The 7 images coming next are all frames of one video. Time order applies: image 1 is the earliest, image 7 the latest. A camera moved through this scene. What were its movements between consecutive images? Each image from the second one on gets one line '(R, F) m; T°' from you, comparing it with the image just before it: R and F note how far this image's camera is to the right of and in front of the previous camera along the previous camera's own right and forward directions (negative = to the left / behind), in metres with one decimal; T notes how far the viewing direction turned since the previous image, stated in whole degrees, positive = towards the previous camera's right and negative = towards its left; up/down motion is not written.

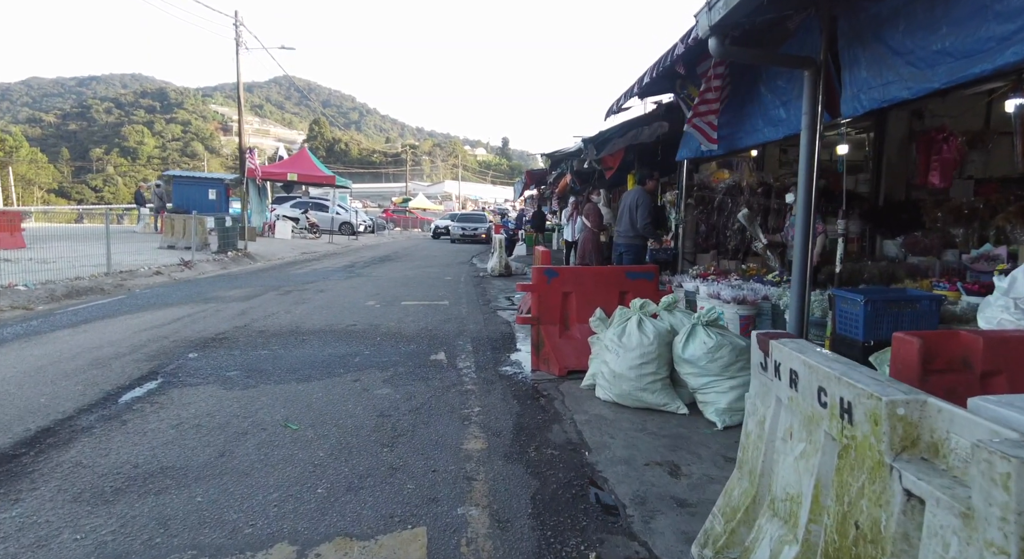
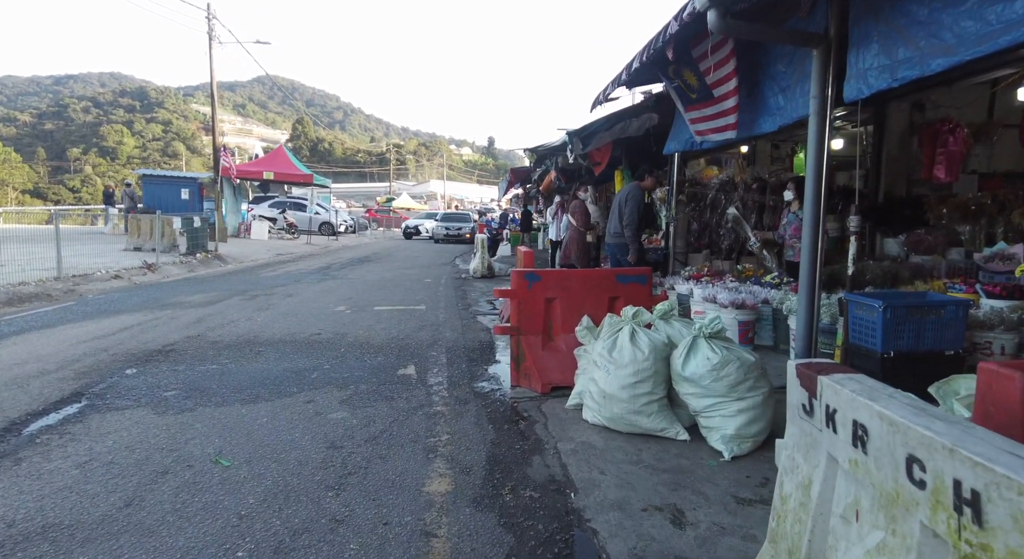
(+0.1, +0.5) m; +1°
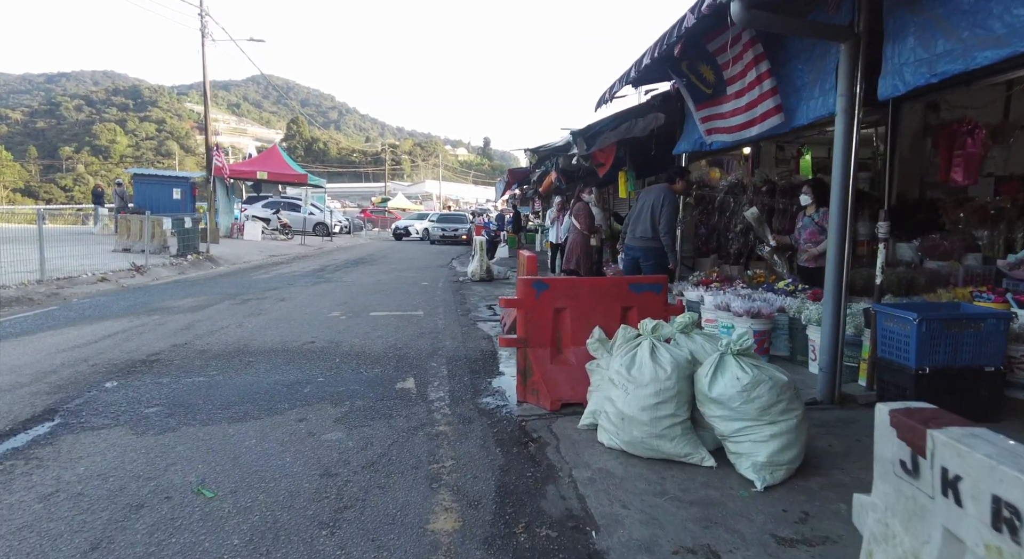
(-0.1, +0.3) m; 0°
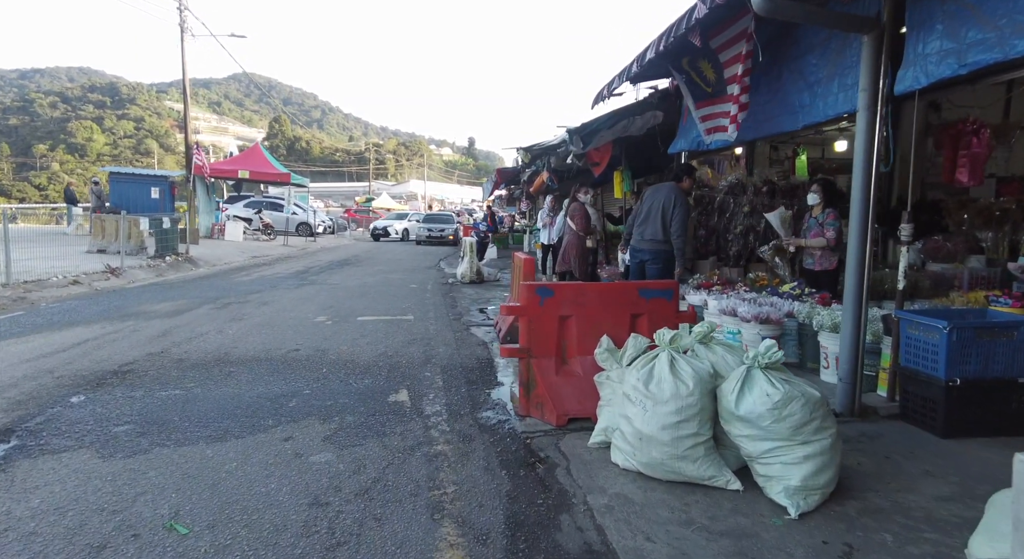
(-0.1, +0.3) m; +1°
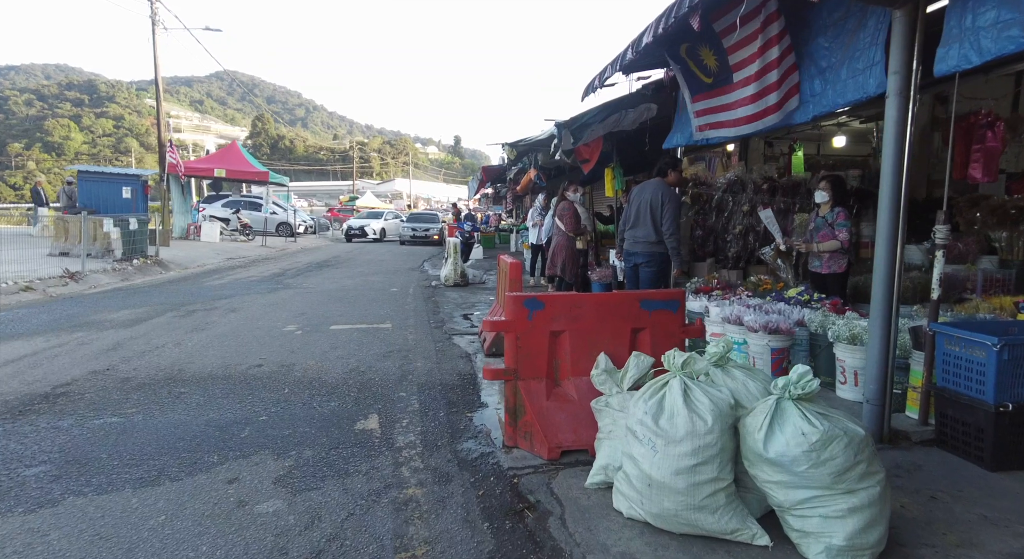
(0.0, +0.5) m; +1°
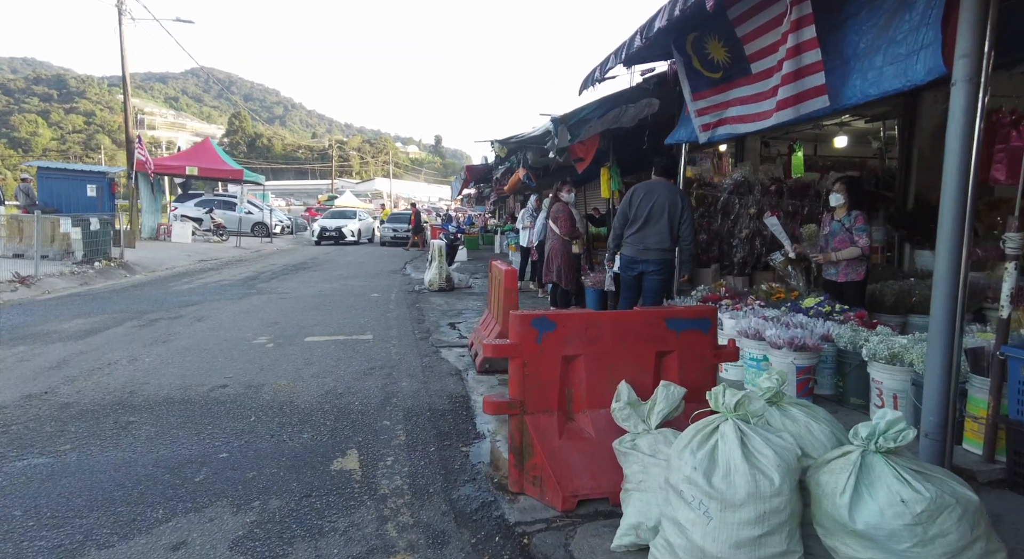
(-0.1, +0.5) m; +2°
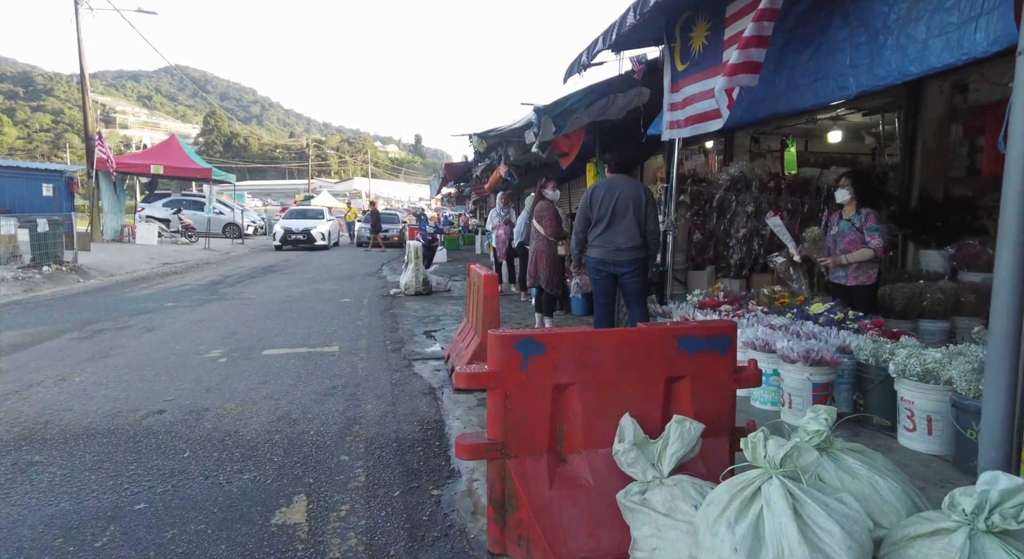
(0.0, +0.5) m; +2°
